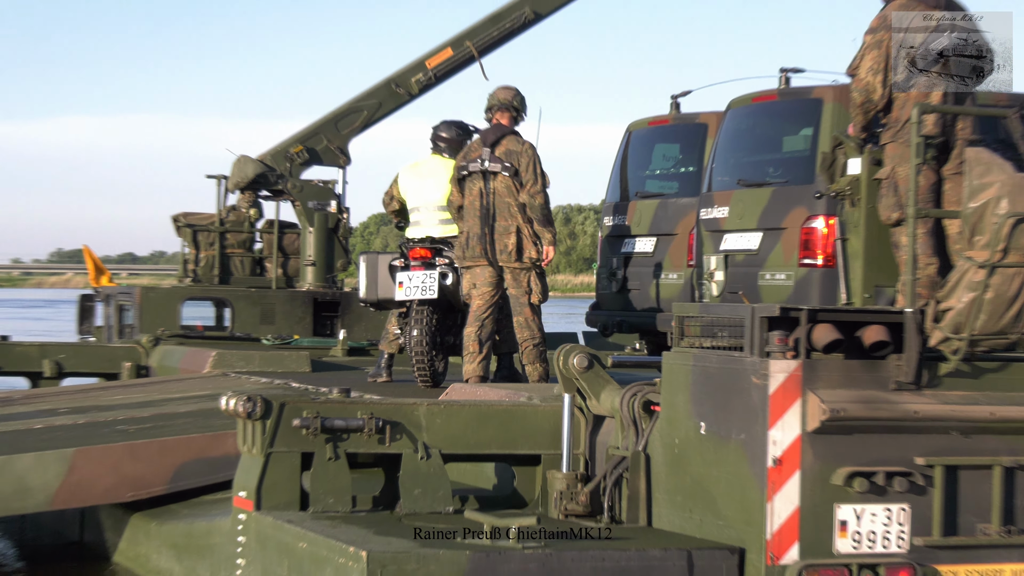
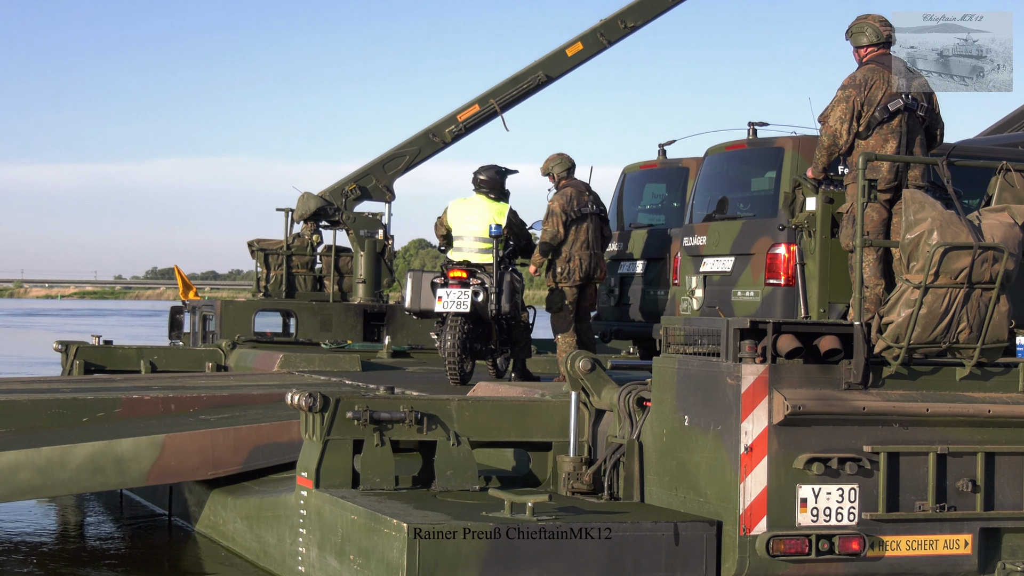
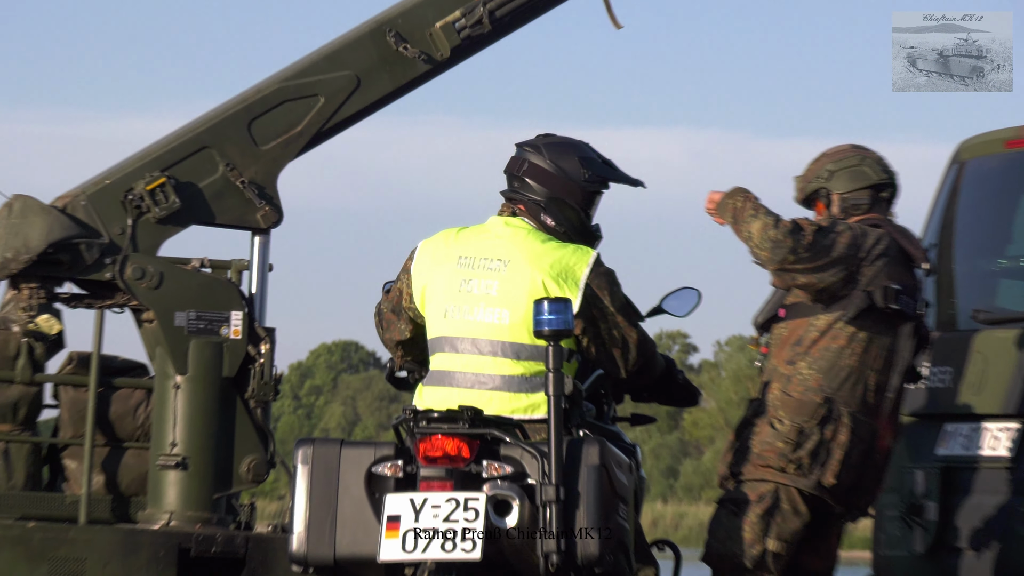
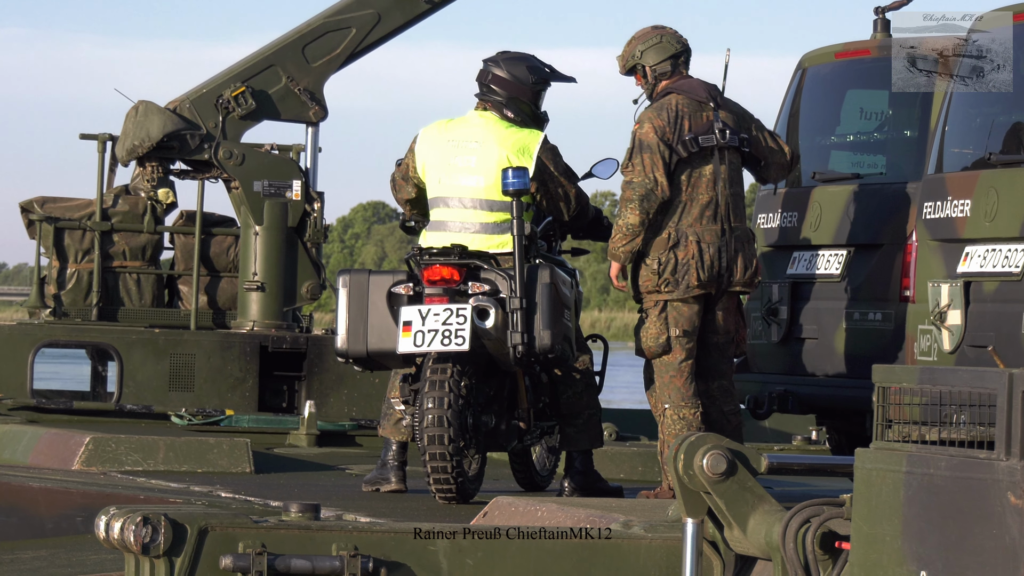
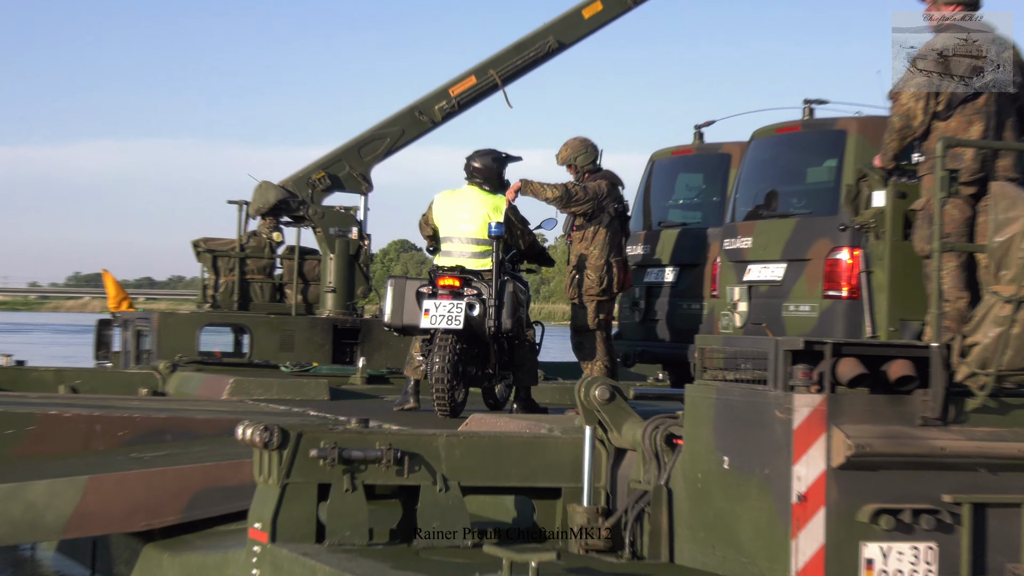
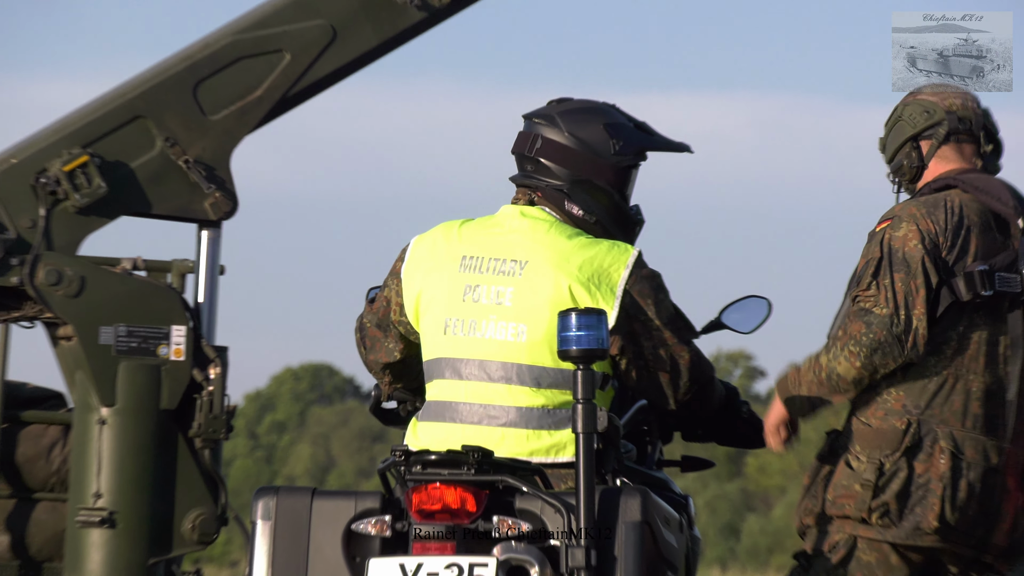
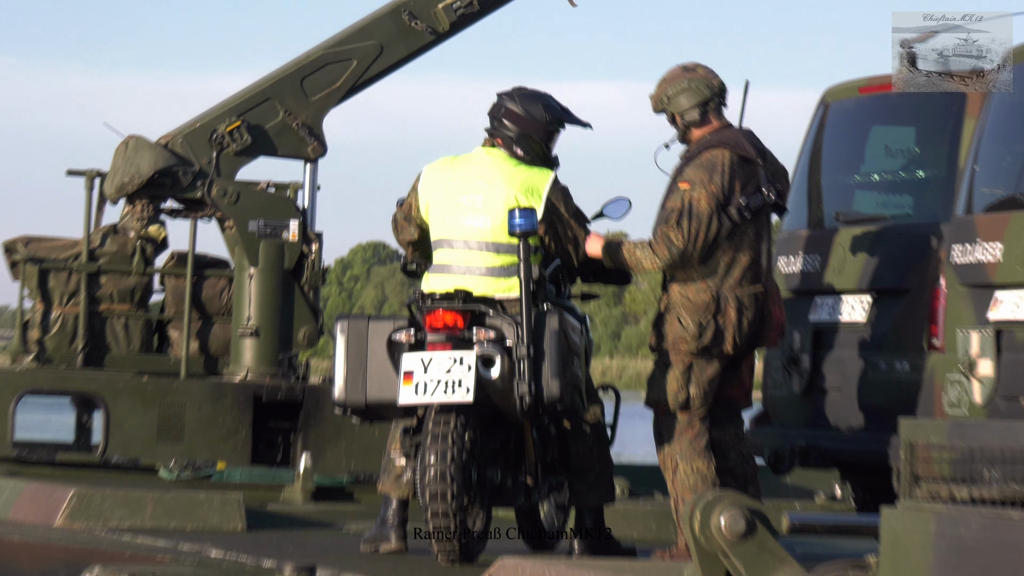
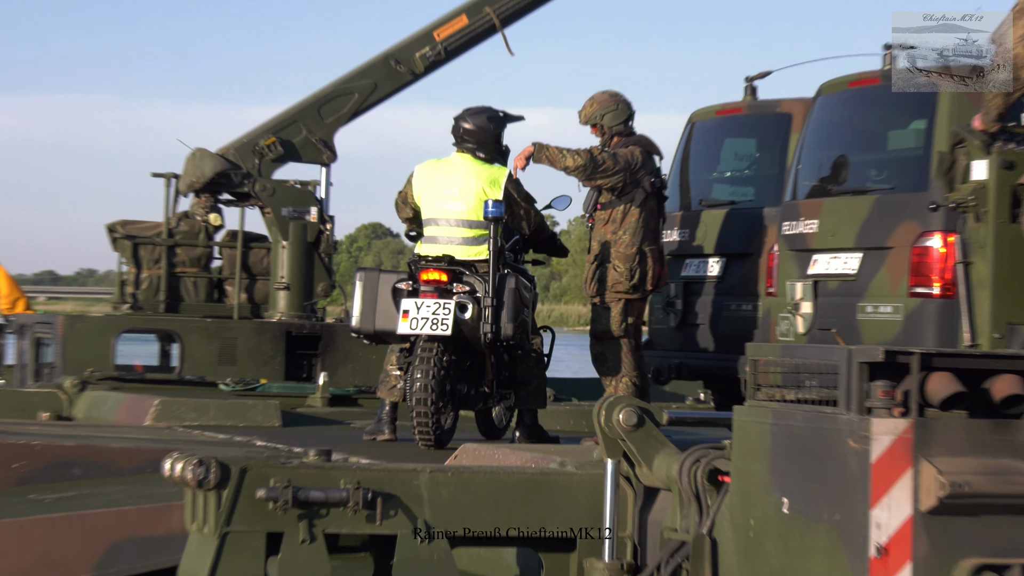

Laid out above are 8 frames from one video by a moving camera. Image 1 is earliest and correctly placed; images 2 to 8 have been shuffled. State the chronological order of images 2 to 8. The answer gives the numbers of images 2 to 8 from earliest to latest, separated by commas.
2, 5, 8, 4, 7, 3, 6
